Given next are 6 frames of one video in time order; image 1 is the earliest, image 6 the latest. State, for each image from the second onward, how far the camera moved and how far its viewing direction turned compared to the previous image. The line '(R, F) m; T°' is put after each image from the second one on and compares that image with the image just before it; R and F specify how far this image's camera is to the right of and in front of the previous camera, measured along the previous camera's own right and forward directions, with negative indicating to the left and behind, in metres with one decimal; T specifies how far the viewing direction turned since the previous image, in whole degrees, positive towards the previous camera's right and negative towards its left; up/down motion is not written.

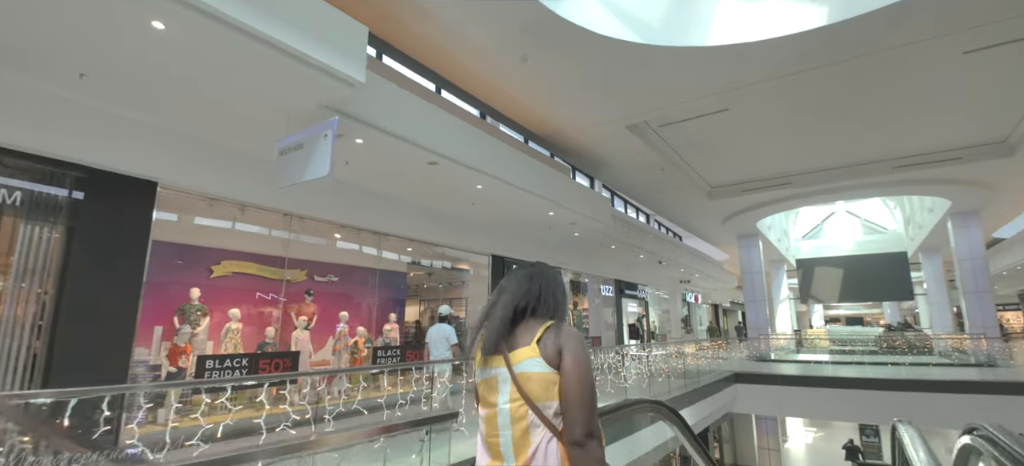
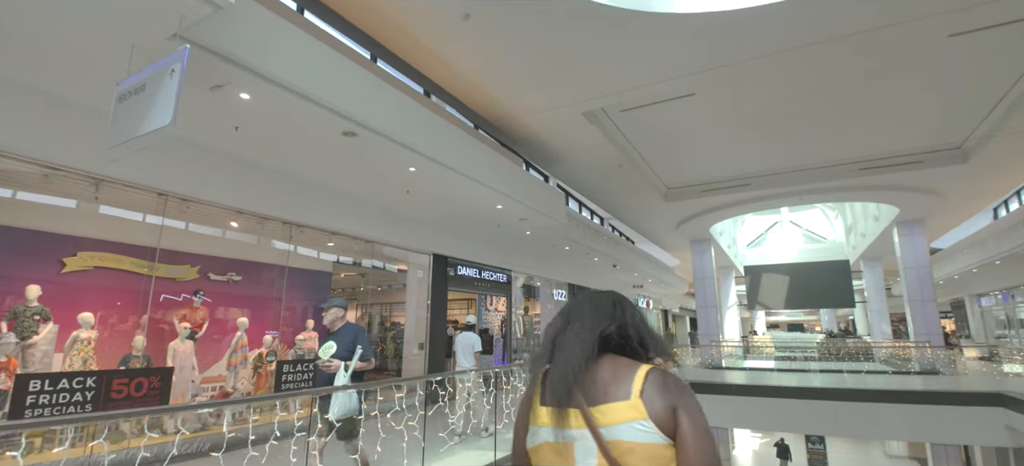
(+0.2, +0.9) m; +5°
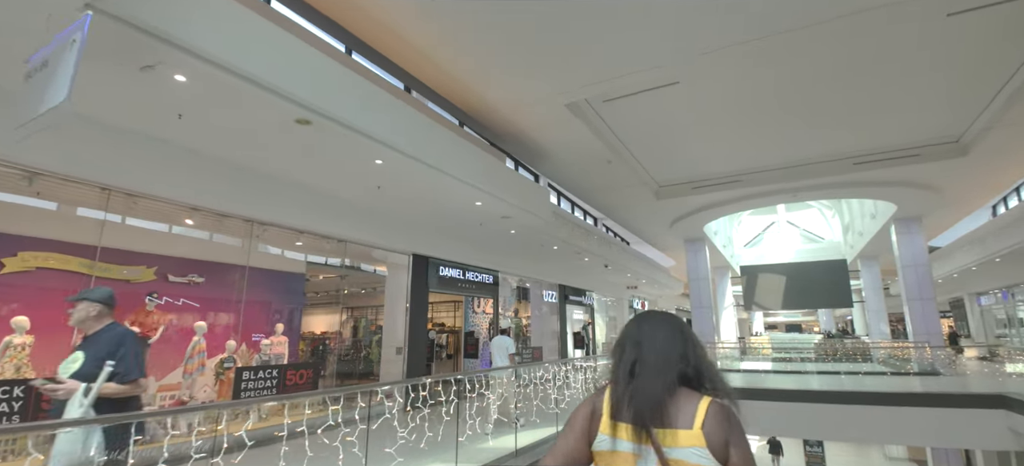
(+0.3, +0.3) m; 0°
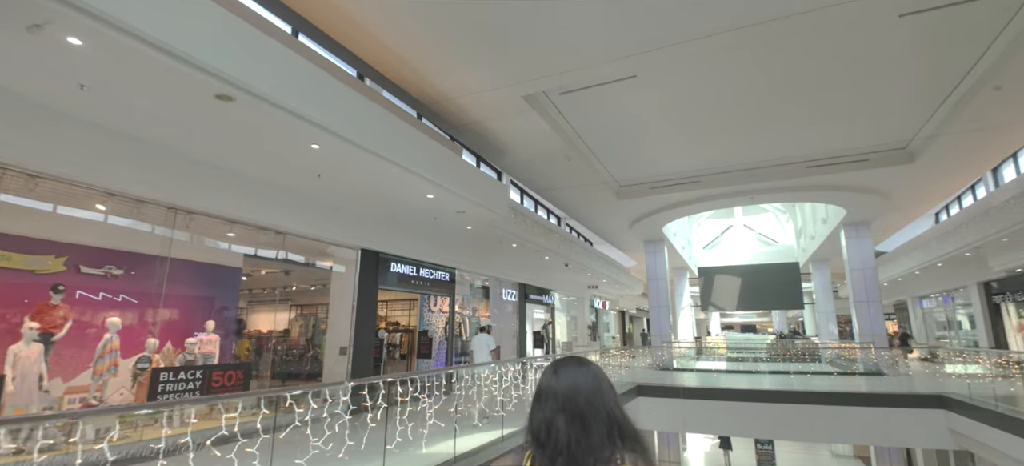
(+0.2, +0.2) m; +4°
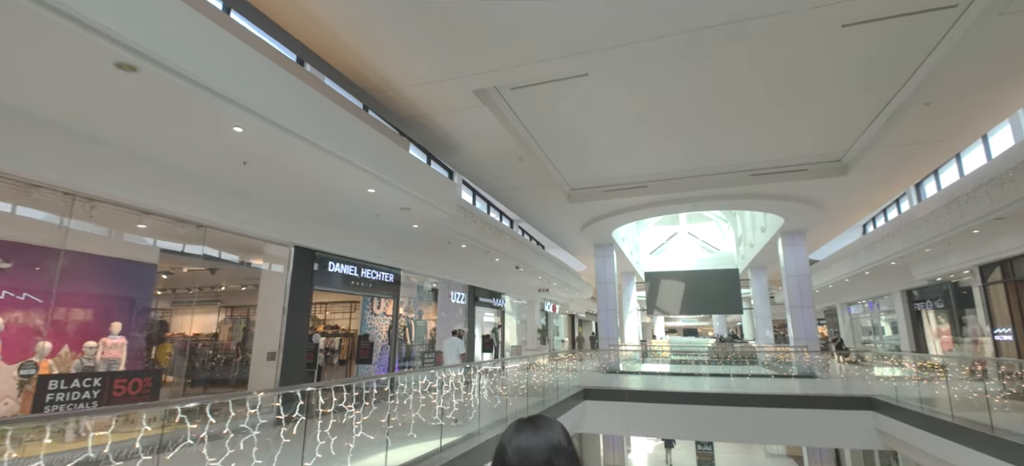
(+0.1, +0.2) m; +6°
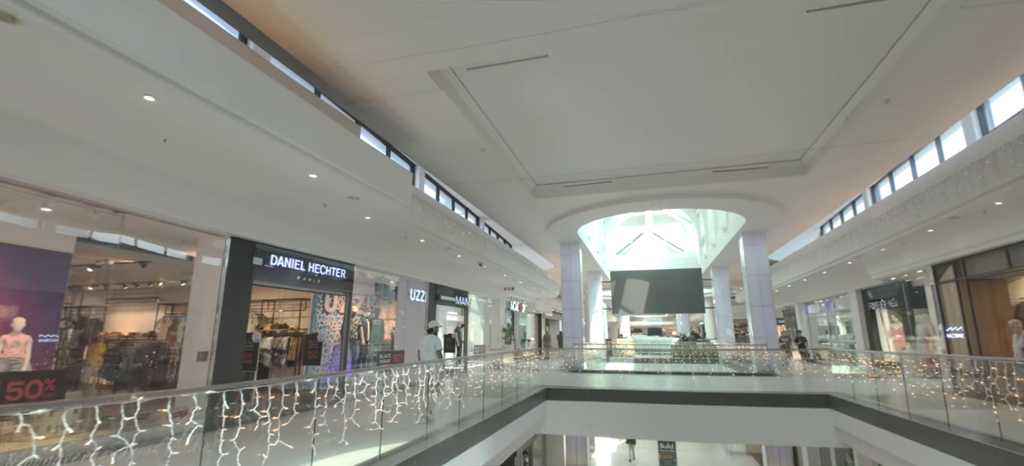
(+0.2, +0.3) m; +4°
